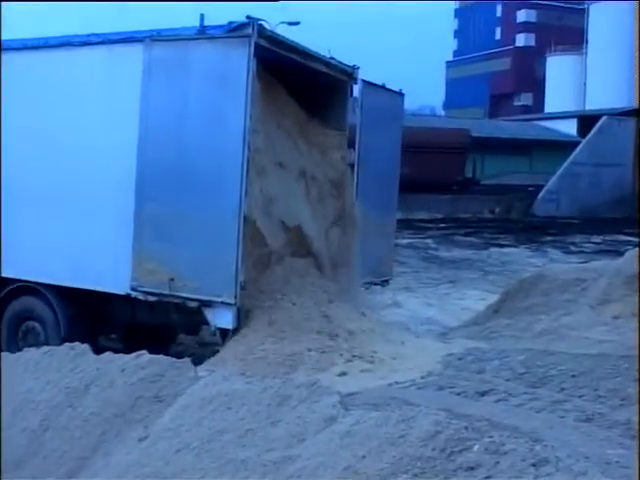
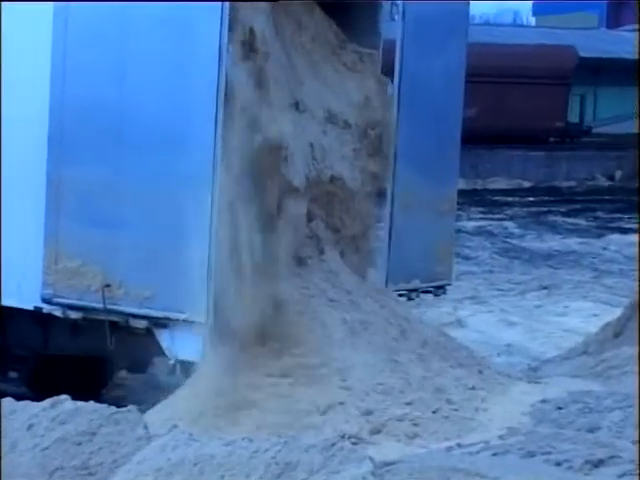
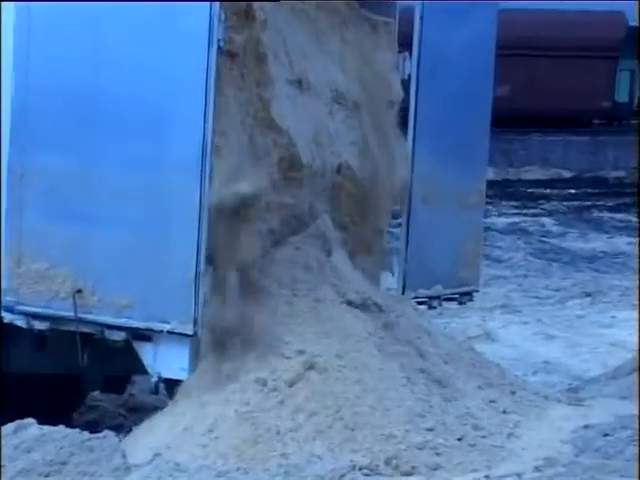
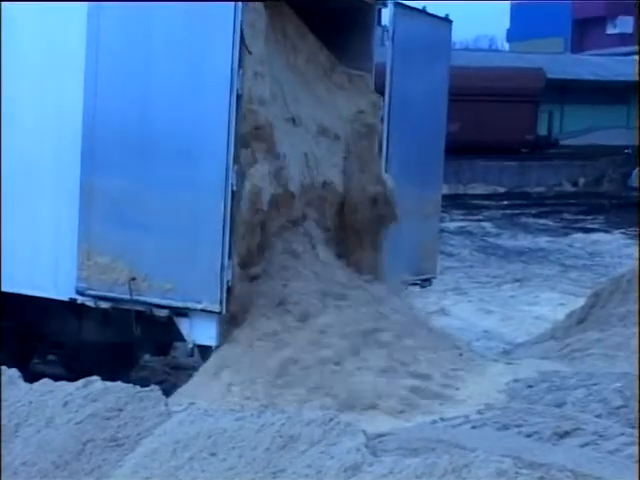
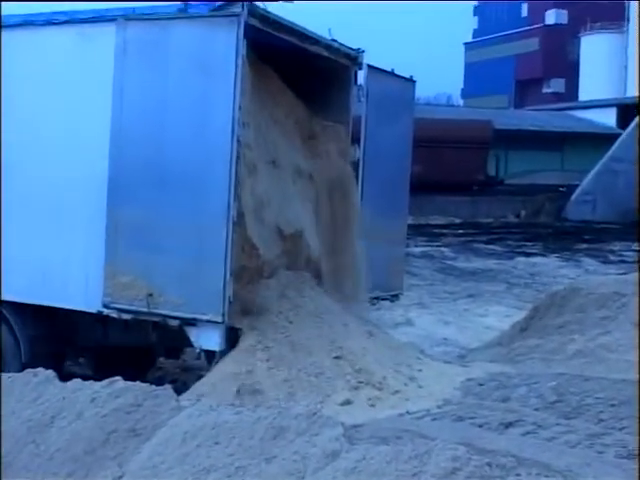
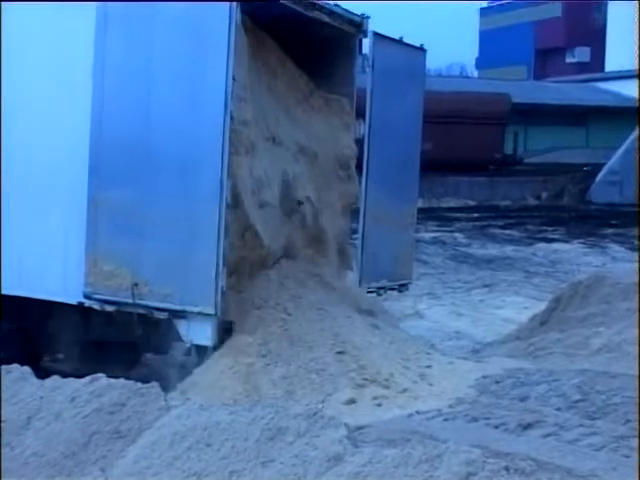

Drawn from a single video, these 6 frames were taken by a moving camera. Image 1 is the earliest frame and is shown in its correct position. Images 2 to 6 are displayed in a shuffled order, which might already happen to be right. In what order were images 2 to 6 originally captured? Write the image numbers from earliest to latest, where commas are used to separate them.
5, 6, 4, 2, 3
